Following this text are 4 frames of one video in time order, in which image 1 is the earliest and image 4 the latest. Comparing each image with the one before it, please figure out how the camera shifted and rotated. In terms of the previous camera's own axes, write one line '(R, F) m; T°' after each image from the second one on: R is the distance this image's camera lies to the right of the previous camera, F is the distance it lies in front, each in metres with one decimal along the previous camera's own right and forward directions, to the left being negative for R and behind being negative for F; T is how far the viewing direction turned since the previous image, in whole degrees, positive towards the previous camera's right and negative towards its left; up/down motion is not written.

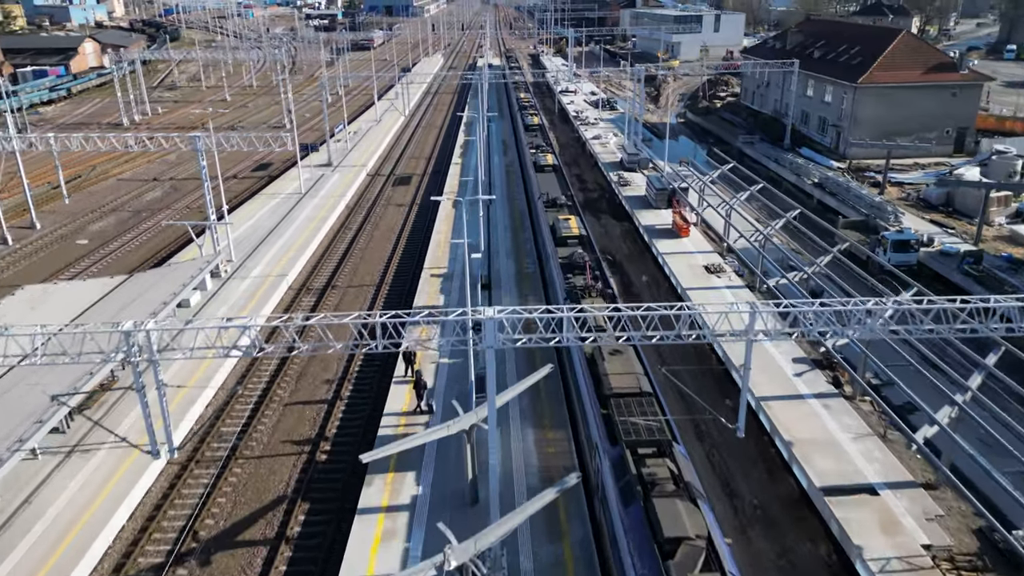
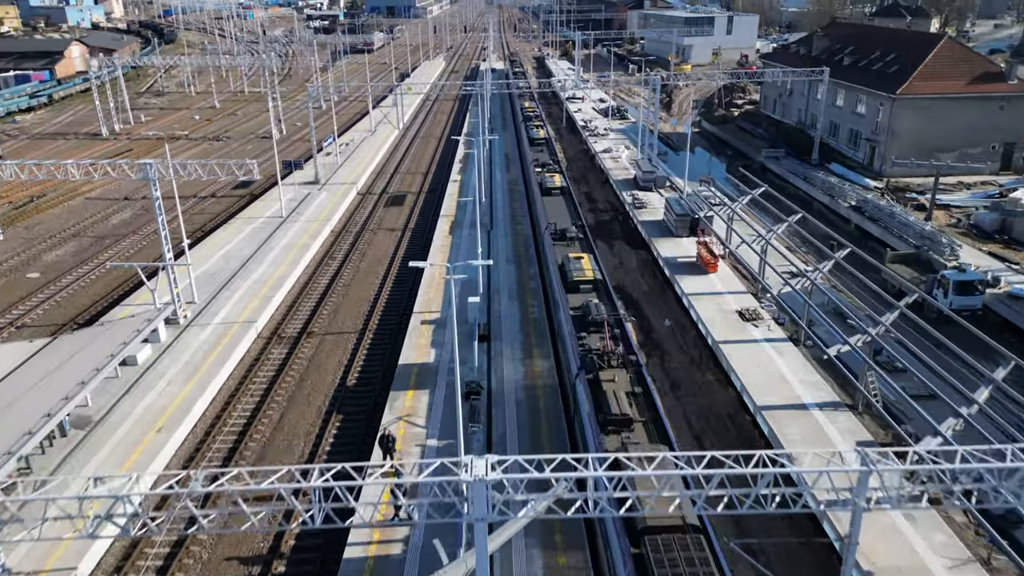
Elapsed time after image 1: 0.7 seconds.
(0.0, +4.4) m; 0°
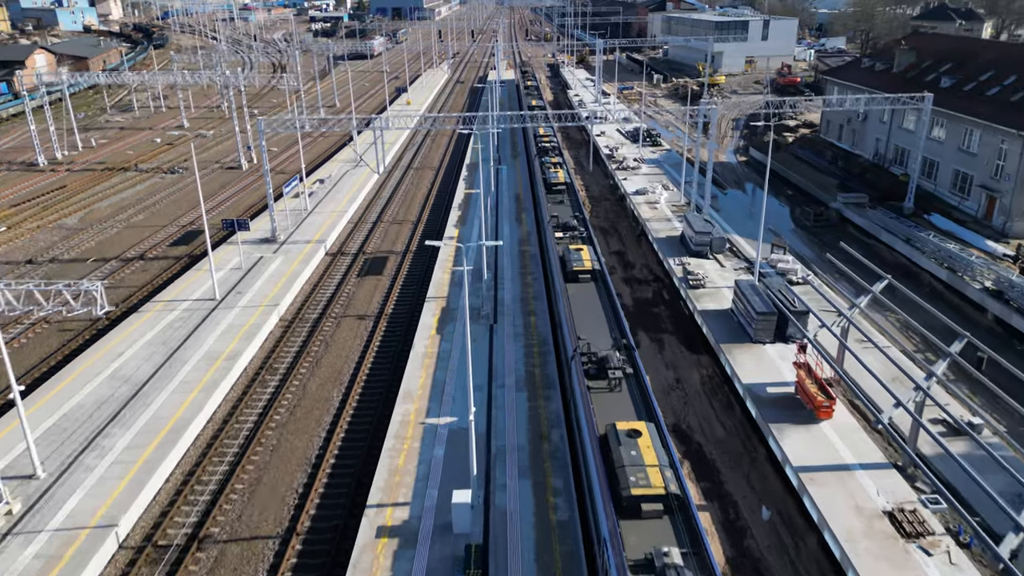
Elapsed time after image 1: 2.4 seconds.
(-0.1, +10.6) m; -1°
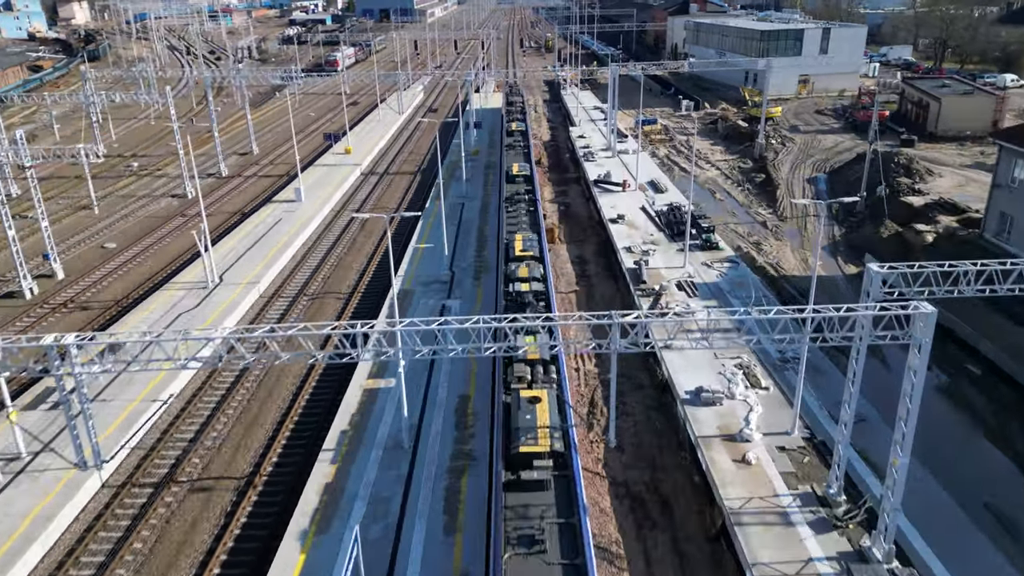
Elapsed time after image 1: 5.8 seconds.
(+2.2, +22.0) m; -1°
